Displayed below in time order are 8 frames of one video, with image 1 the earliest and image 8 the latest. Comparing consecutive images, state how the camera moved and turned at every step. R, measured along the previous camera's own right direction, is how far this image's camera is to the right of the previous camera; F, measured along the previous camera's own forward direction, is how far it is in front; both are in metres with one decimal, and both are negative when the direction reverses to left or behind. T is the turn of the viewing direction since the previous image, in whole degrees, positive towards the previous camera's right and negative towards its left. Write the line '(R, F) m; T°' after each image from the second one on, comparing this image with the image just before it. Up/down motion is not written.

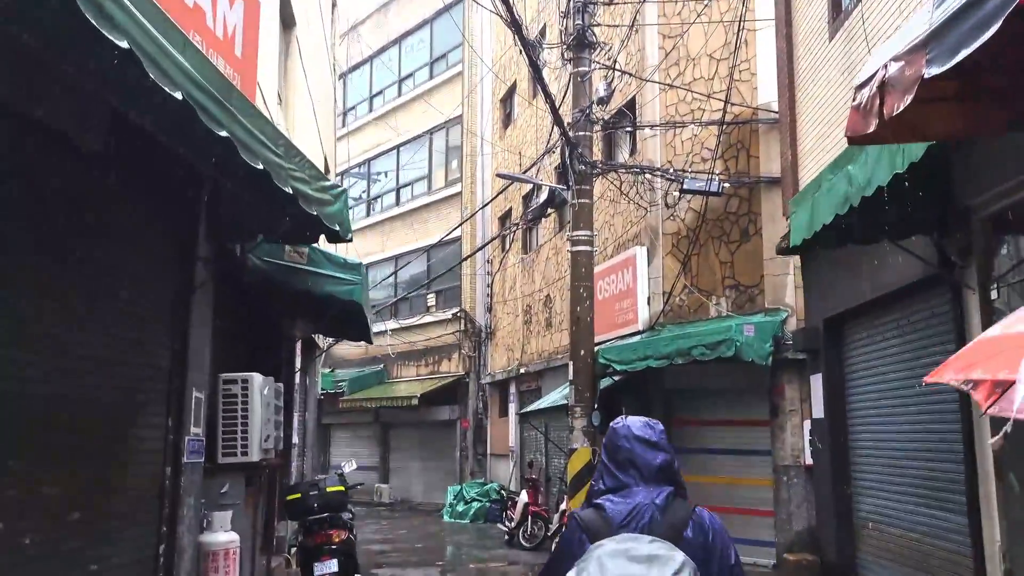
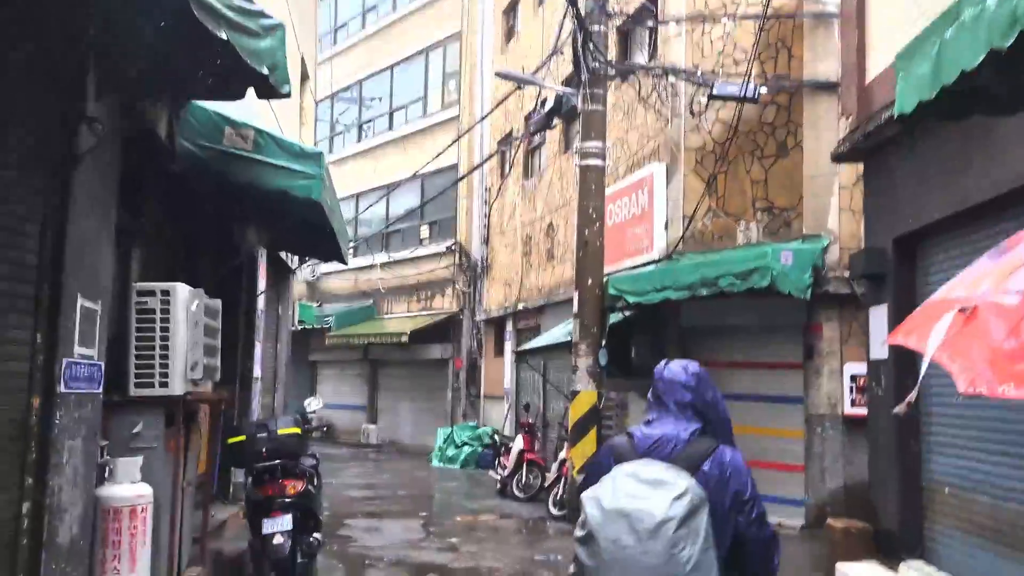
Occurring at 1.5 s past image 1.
(0.0, +1.5) m; 0°
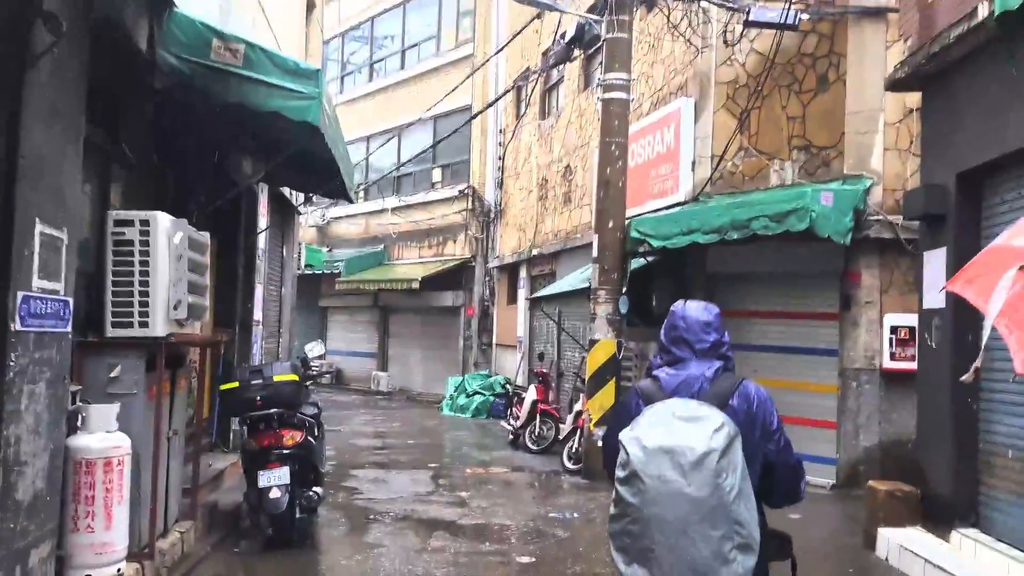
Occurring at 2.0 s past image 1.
(0.0, +0.6) m; -1°
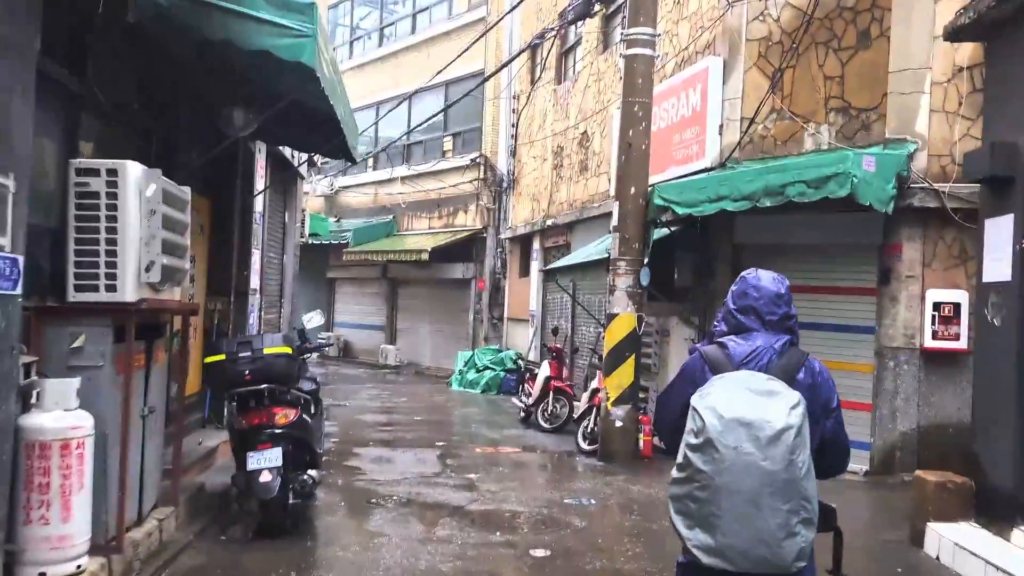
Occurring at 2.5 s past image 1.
(0.0, +0.6) m; -1°
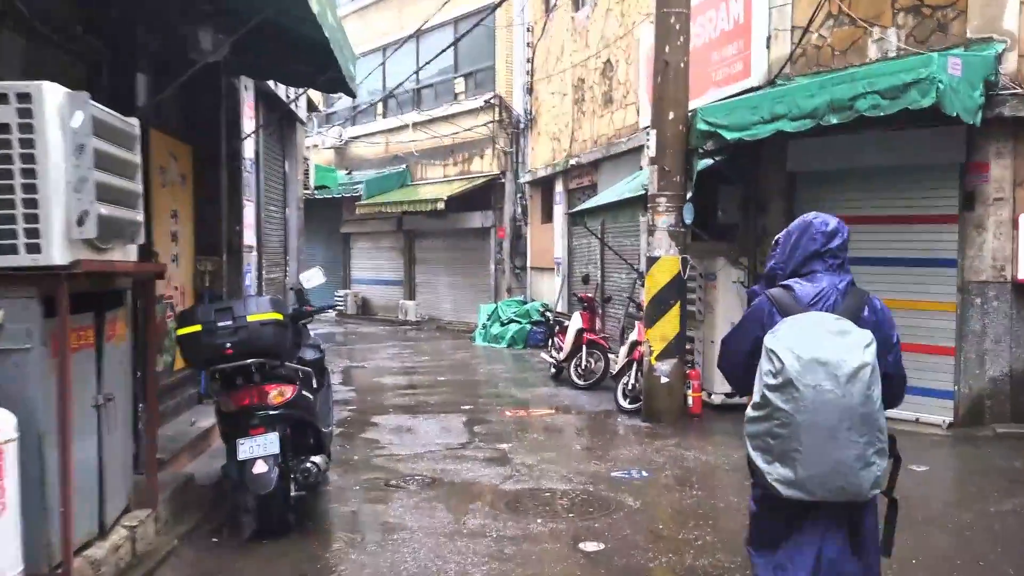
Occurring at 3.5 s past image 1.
(-0.1, +1.0) m; -1°
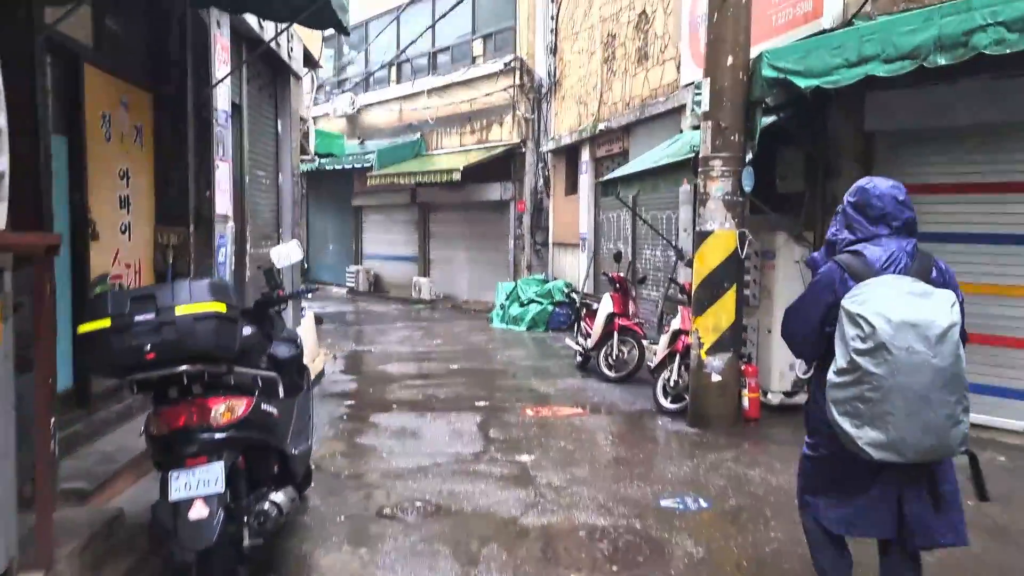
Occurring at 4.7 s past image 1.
(0.0, +1.2) m; -1°
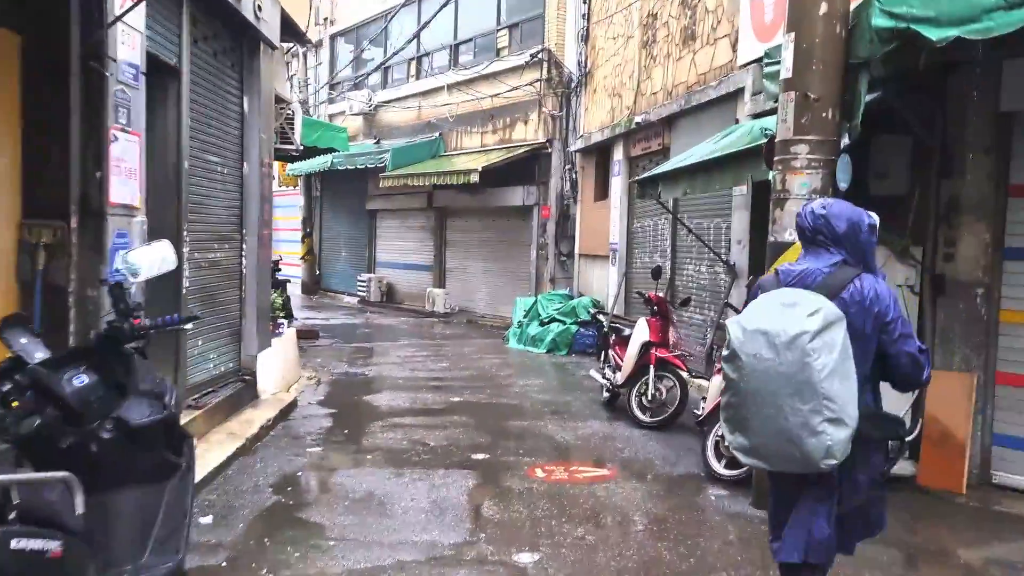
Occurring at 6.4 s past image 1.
(+0.1, +1.7) m; -2°
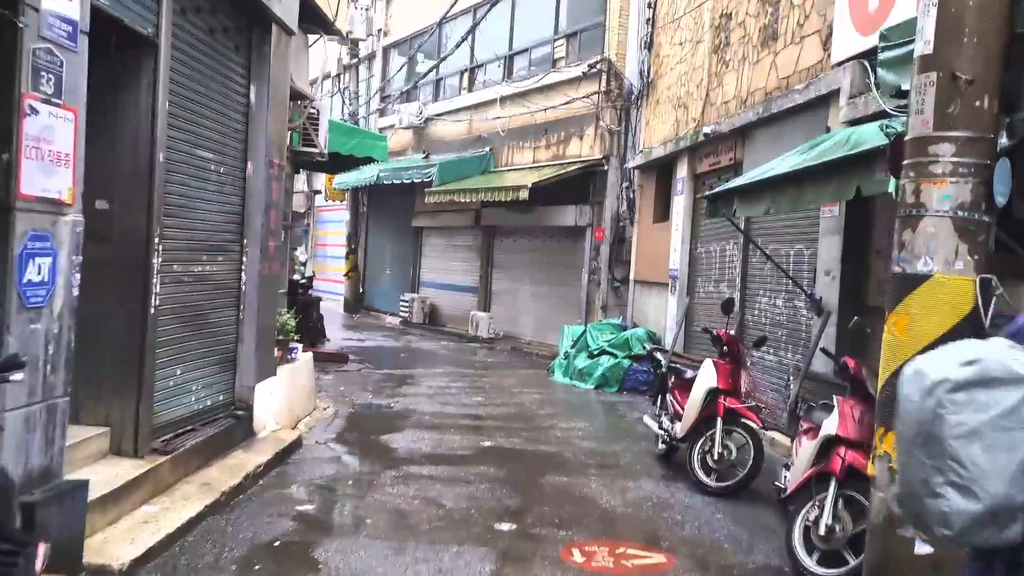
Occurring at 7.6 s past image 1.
(+0.1, +1.2) m; -4°
